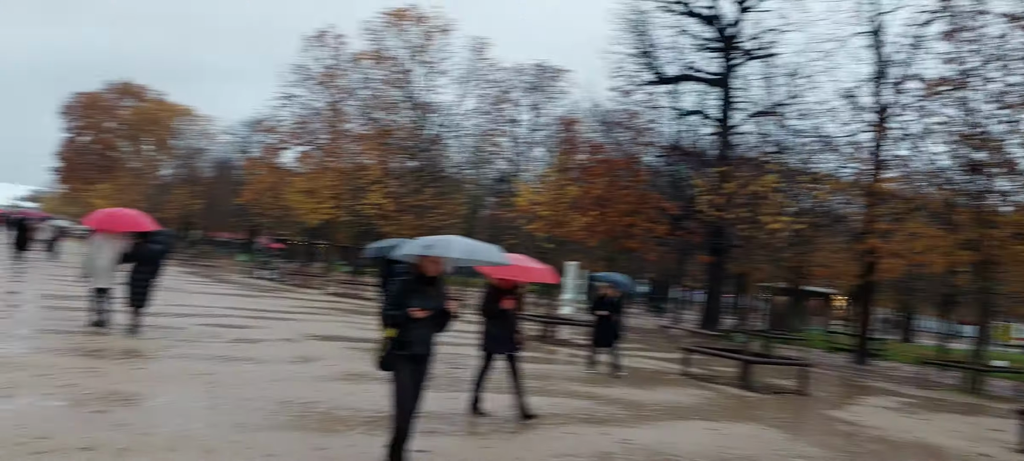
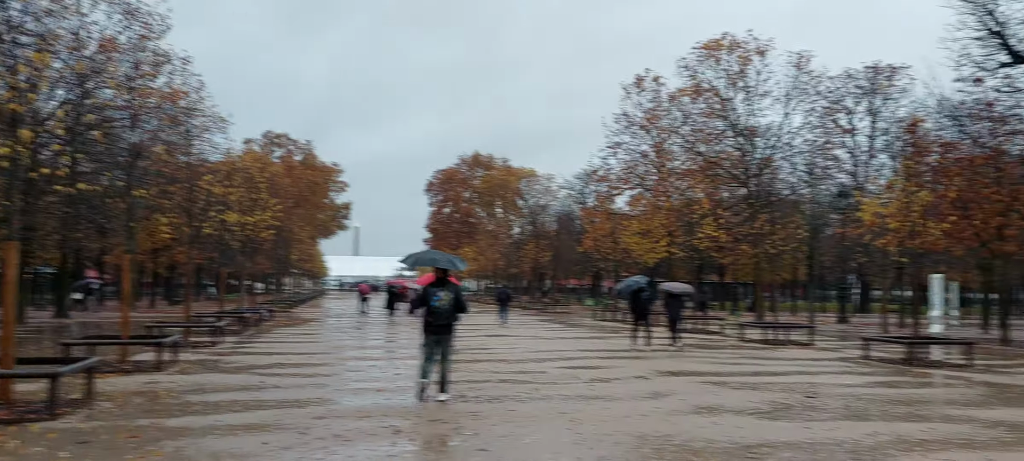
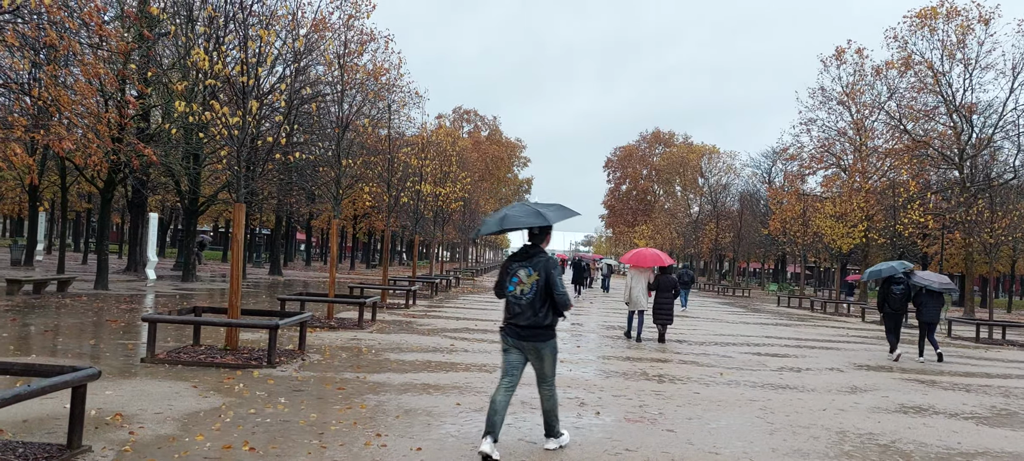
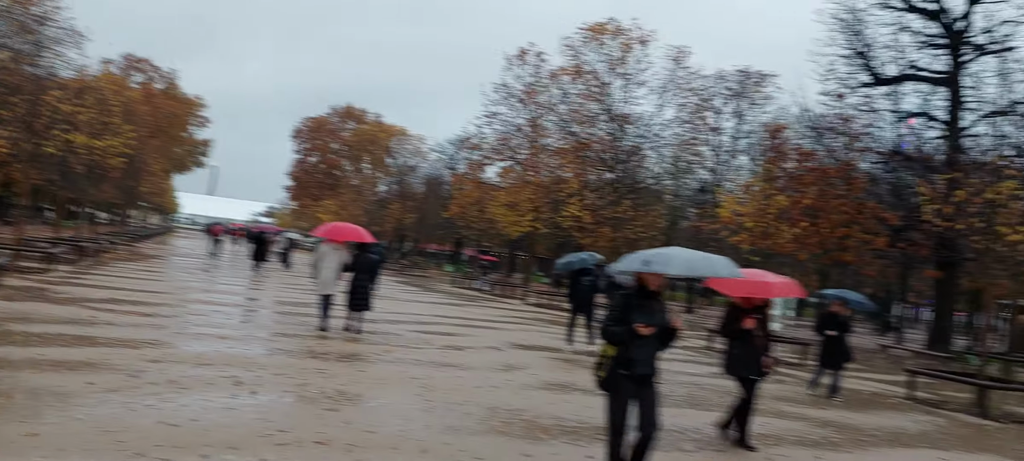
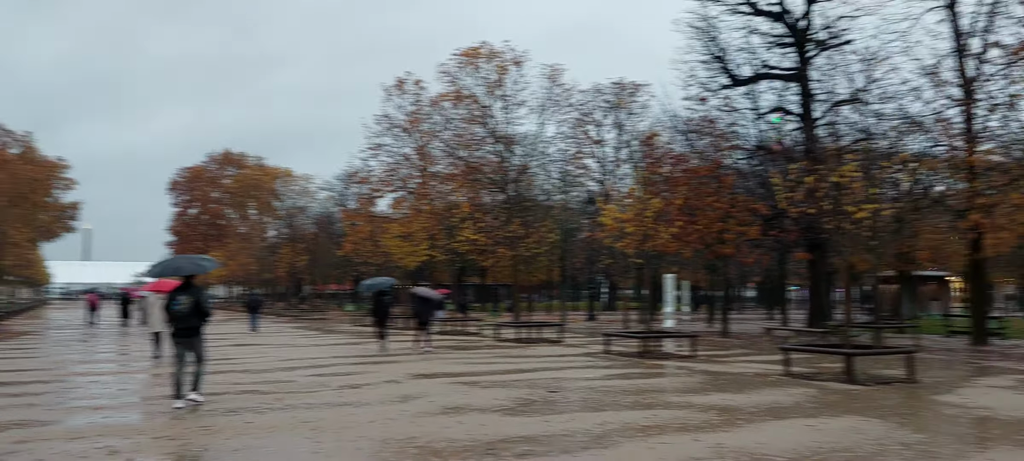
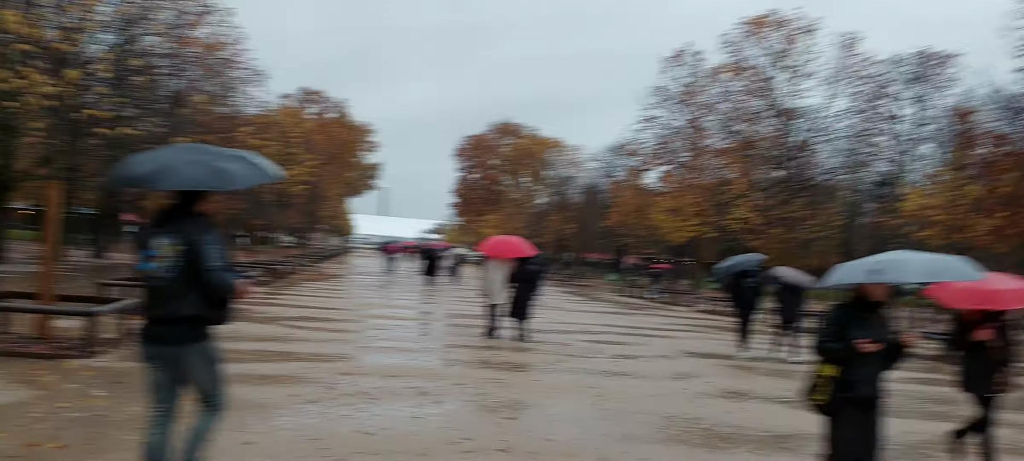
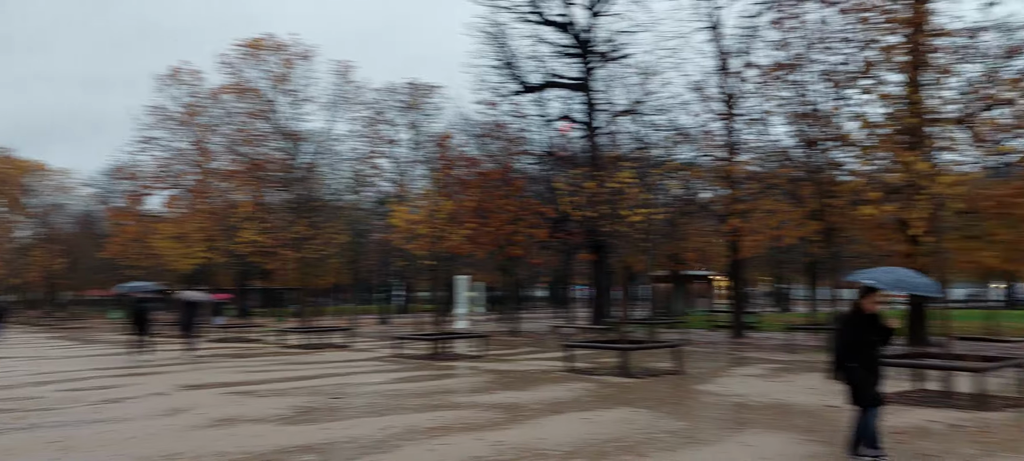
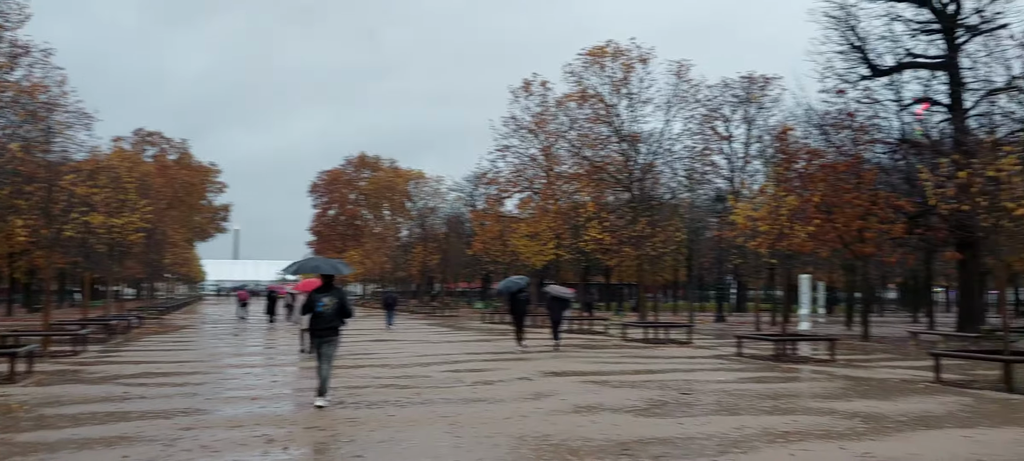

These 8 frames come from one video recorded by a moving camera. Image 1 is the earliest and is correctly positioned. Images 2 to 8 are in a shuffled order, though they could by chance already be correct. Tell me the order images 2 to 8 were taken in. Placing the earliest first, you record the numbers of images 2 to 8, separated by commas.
4, 6, 3, 2, 8, 5, 7
